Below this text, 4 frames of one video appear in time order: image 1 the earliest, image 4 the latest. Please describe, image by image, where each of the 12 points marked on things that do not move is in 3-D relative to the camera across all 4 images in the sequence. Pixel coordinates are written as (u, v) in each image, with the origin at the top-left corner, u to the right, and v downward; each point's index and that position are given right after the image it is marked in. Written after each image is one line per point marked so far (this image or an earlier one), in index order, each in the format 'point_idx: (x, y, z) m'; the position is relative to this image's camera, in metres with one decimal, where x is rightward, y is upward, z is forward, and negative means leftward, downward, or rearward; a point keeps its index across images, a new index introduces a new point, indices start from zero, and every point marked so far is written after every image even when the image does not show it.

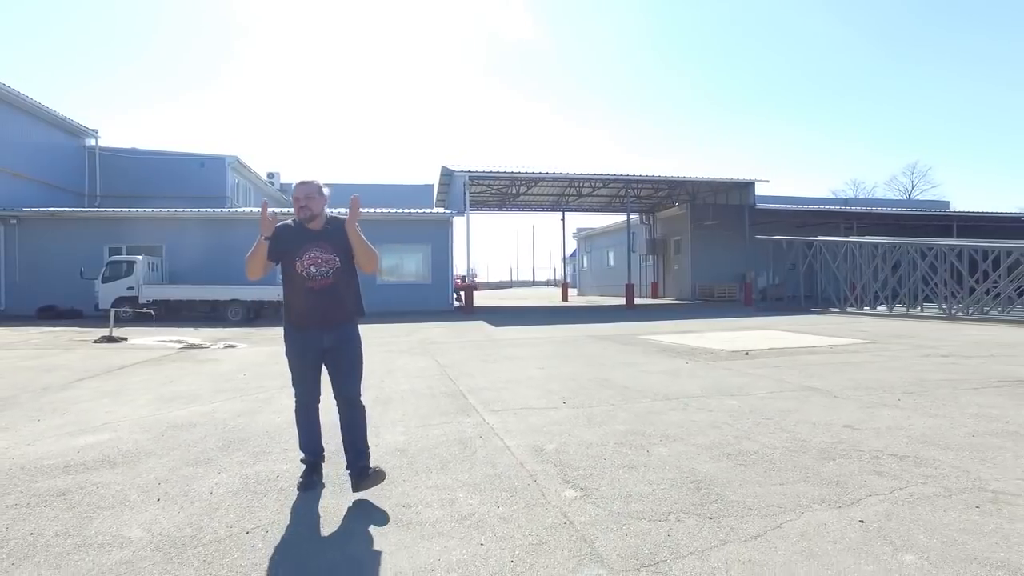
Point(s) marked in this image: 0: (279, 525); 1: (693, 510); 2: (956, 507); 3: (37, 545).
0: (-1.1, -1.1, +2.9) m
1: (+0.9, -1.1, +3.2) m
2: (+2.1, -1.0, +3.2) m
3: (-2.0, -1.1, +2.8) m
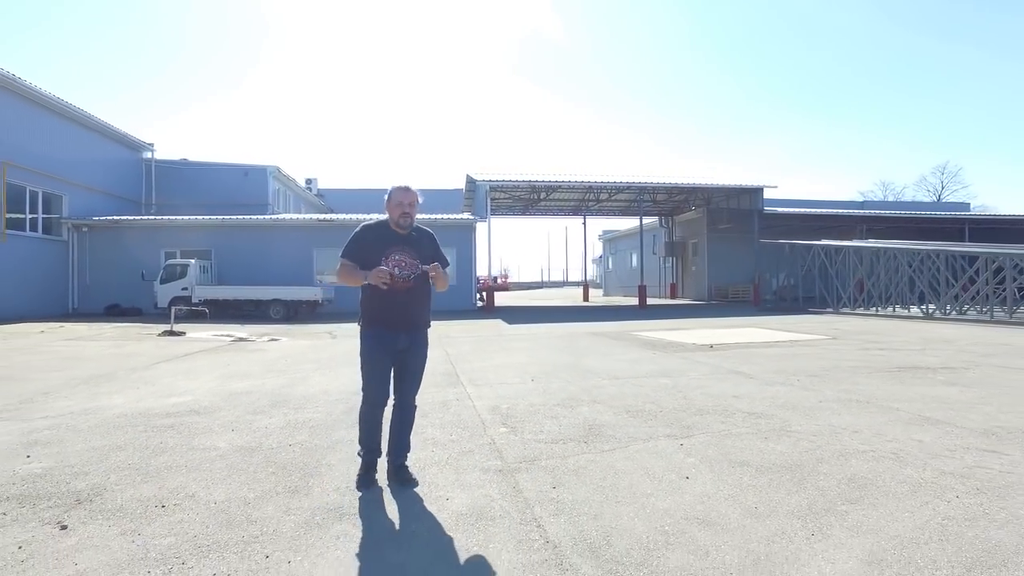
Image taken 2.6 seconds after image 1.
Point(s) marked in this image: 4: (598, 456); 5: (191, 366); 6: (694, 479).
0: (-1.5, -1.1, +4.7) m
1: (+0.5, -1.1, +4.8) m
2: (+1.7, -1.1, +4.7) m
3: (-2.4, -1.1, +4.6) m
4: (+0.6, -1.1, +4.3) m
5: (-4.7, -1.1, +9.5) m
6: (+1.0, -1.1, +3.8) m
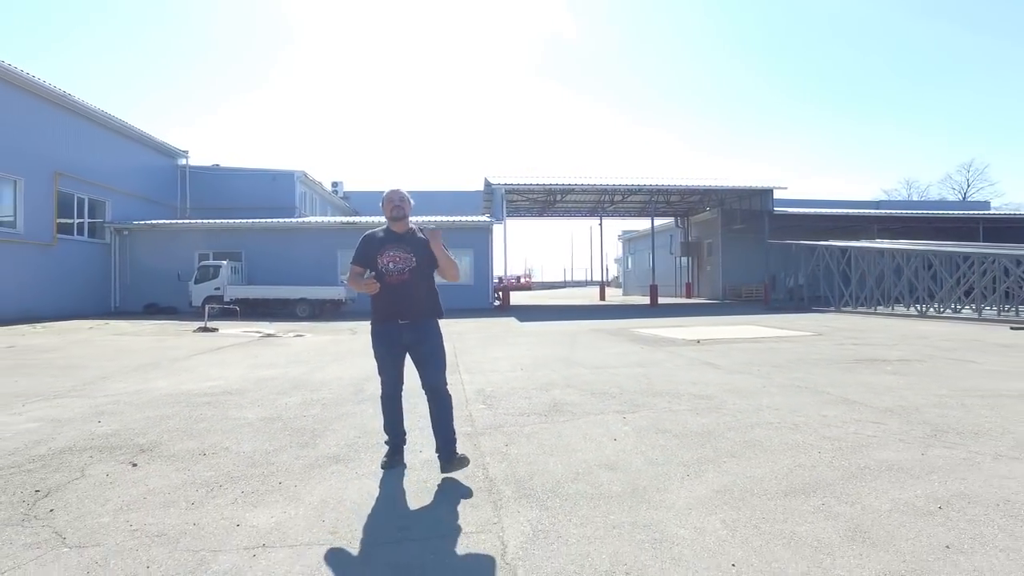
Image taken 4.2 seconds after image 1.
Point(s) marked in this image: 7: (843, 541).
0: (-1.7, -1.1, +5.7) m
1: (+0.2, -1.1, +5.8) m
2: (+1.5, -1.1, +5.7) m
3: (-2.7, -1.1, +5.7) m
4: (+0.3, -1.1, +5.3) m
5: (-4.7, -1.1, +10.7) m
6: (+0.8, -1.1, +4.7) m
7: (+1.5, -1.1, +2.8) m
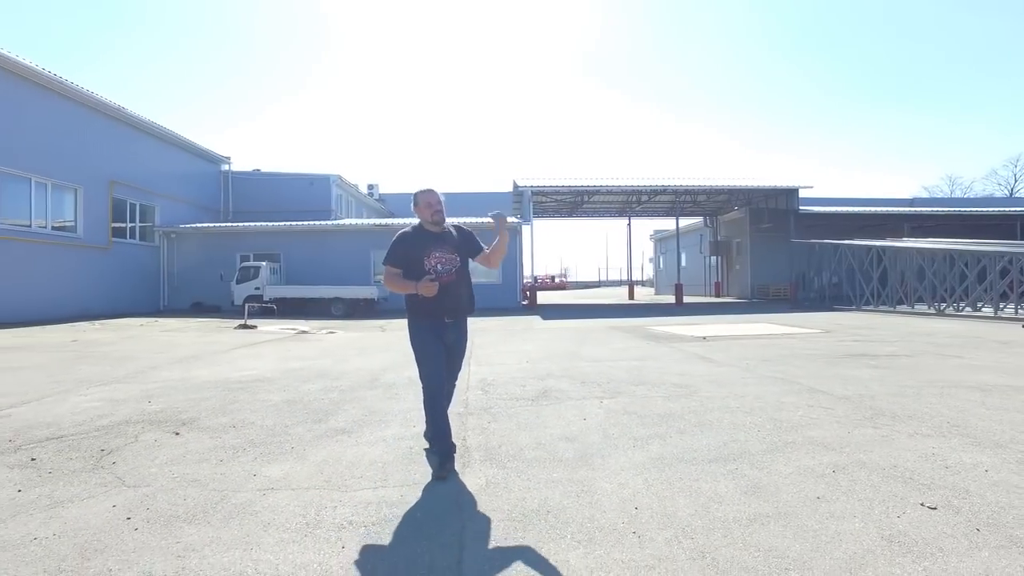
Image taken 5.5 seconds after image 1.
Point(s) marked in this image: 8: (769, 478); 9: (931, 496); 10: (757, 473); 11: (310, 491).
0: (-1.8, -1.1, +6.6) m
1: (+0.2, -1.1, +6.5) m
2: (+1.4, -1.1, +6.3) m
3: (-2.8, -1.1, +6.5) m
4: (+0.2, -1.1, +6.0) m
5: (-4.5, -1.1, +11.7) m
6: (+0.6, -1.1, +5.4) m
7: (+1.2, -1.1, +3.5) m
8: (+1.5, -1.1, +3.7) m
9: (+2.2, -1.1, +3.3) m
10: (+1.4, -1.1, +3.8) m
11: (-1.1, -1.1, +3.5) m
